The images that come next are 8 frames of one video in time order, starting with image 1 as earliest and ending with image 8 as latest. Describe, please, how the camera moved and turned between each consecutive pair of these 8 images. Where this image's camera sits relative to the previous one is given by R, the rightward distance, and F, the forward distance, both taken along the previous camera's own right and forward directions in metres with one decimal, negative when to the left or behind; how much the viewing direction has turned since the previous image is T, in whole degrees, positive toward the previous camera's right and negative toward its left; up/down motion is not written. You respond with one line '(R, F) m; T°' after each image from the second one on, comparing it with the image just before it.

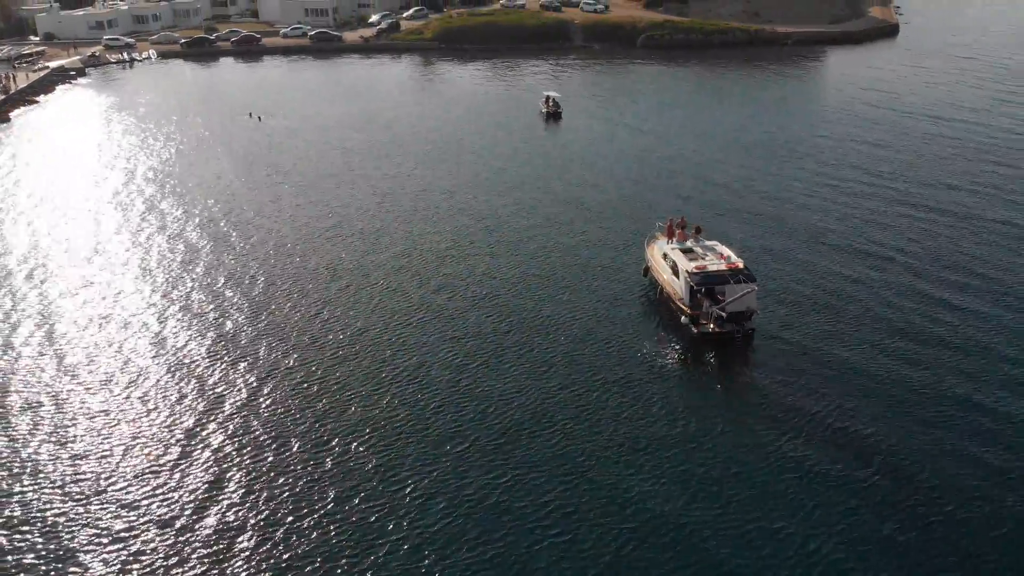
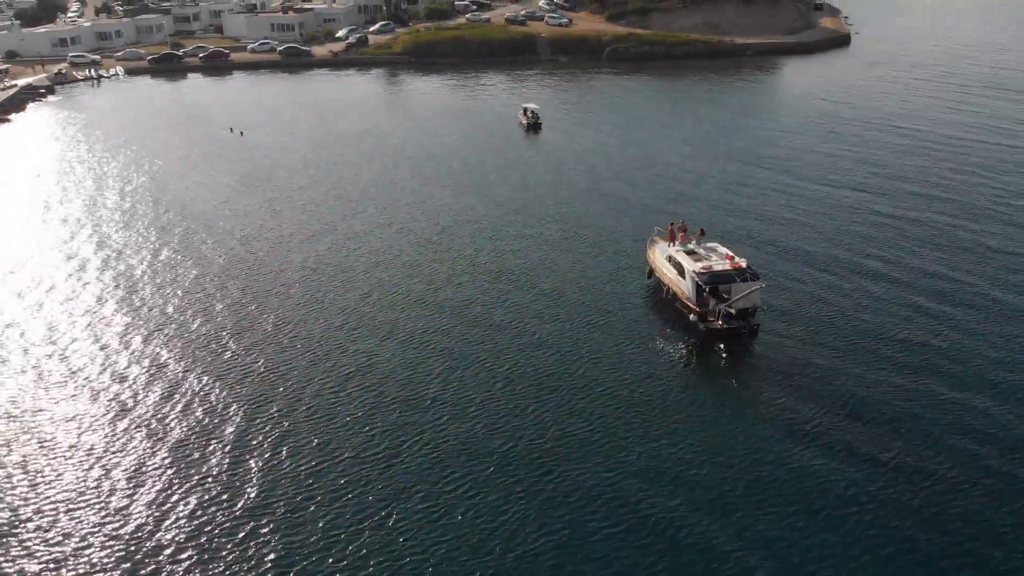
(-3.8, -1.7) m; +3°
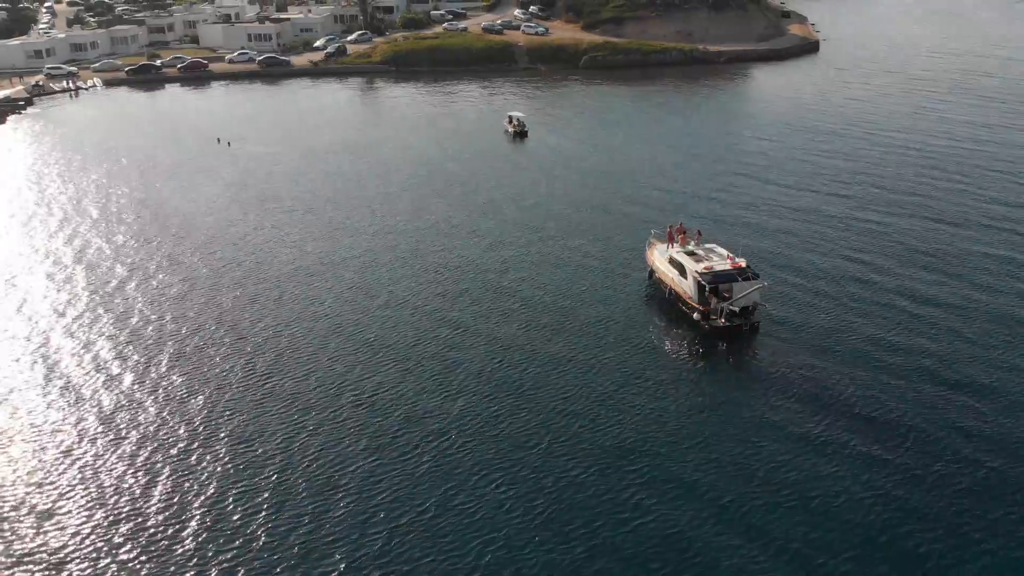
(-2.5, -1.2) m; +2°
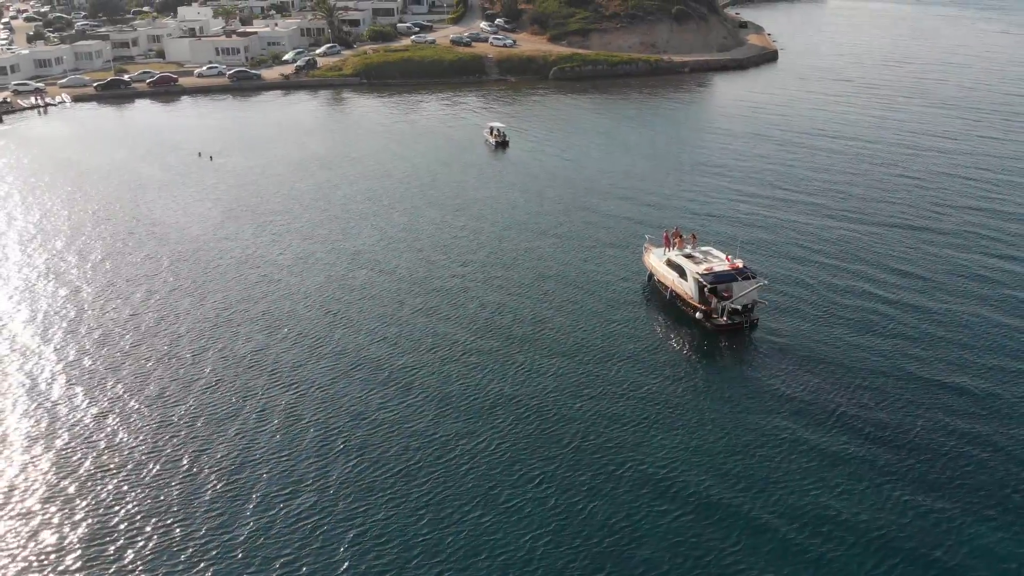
(-3.5, -1.5) m; +3°
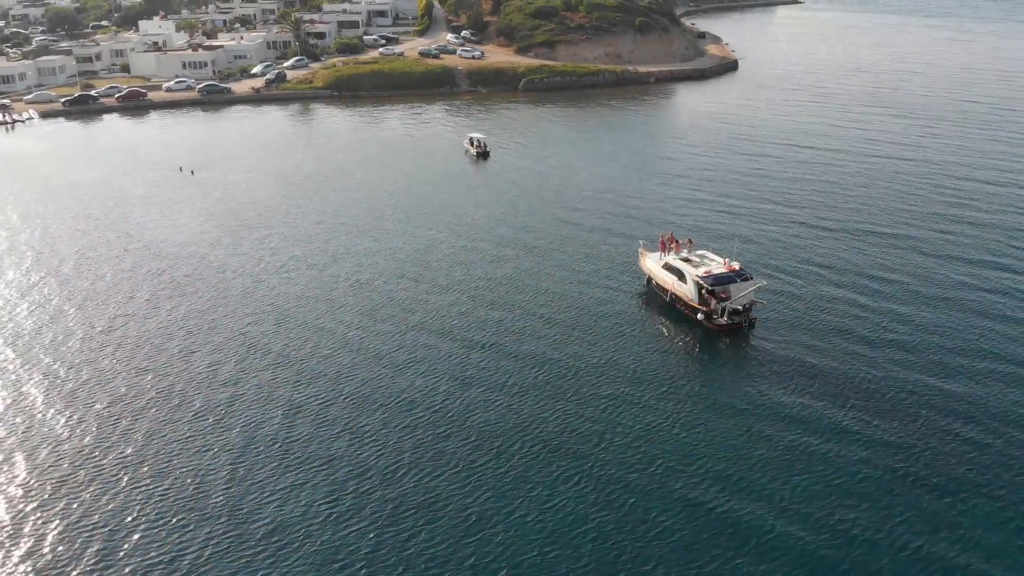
(-3.6, -1.6) m; +3°
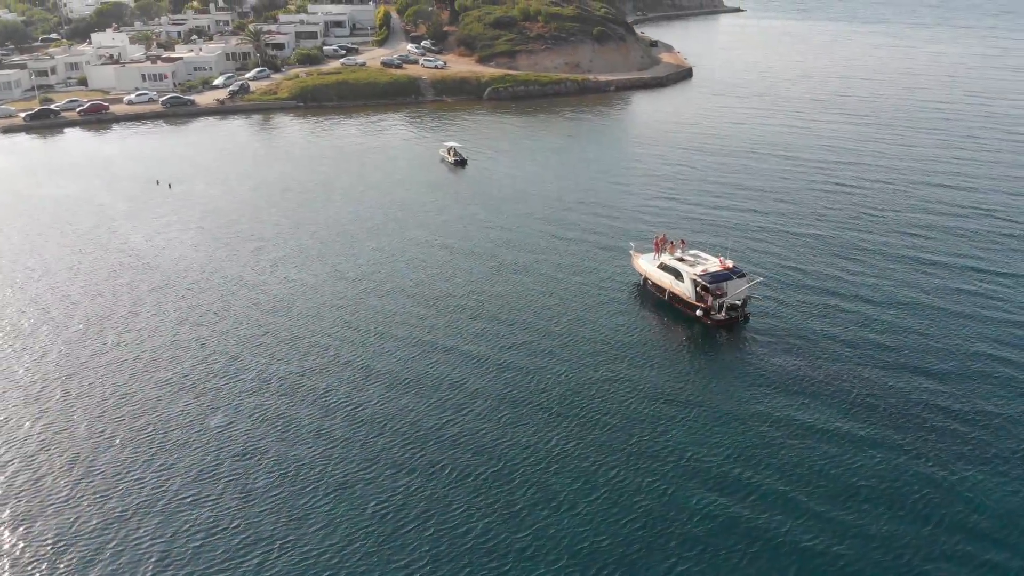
(-4.4, -1.9) m; +4°
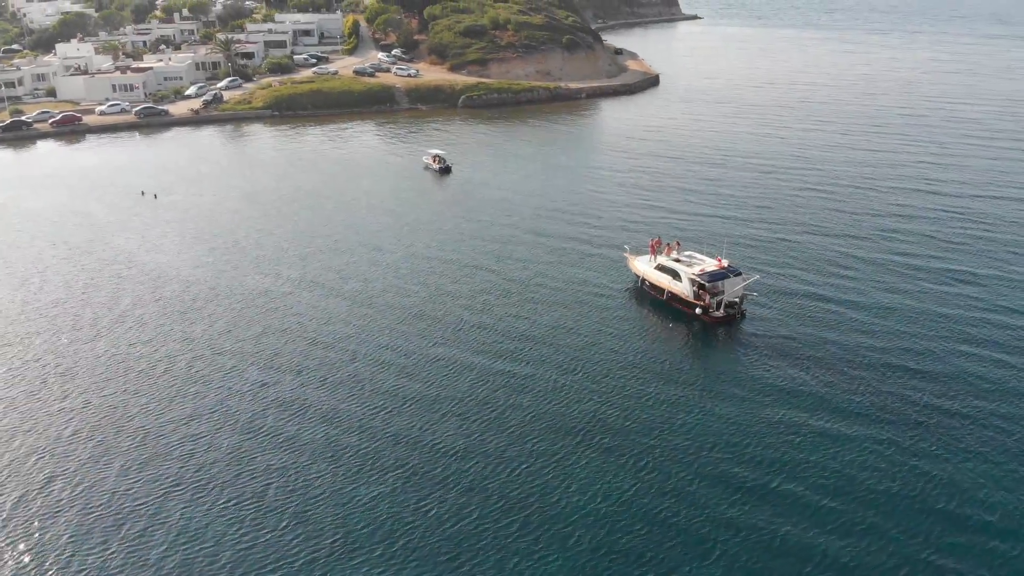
(-3.6, -1.7) m; +3°
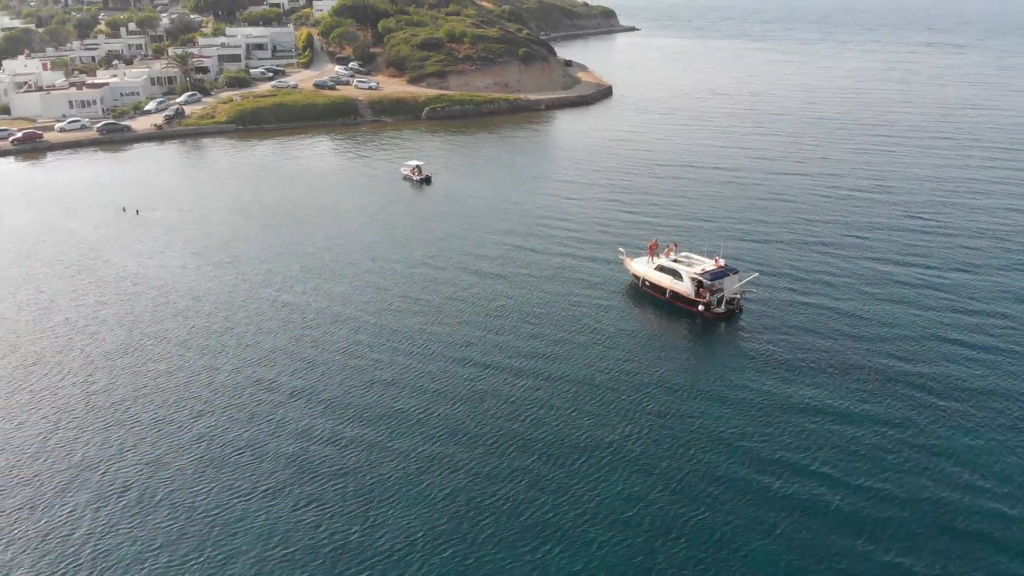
(-6.3, -2.7) m; +5°
